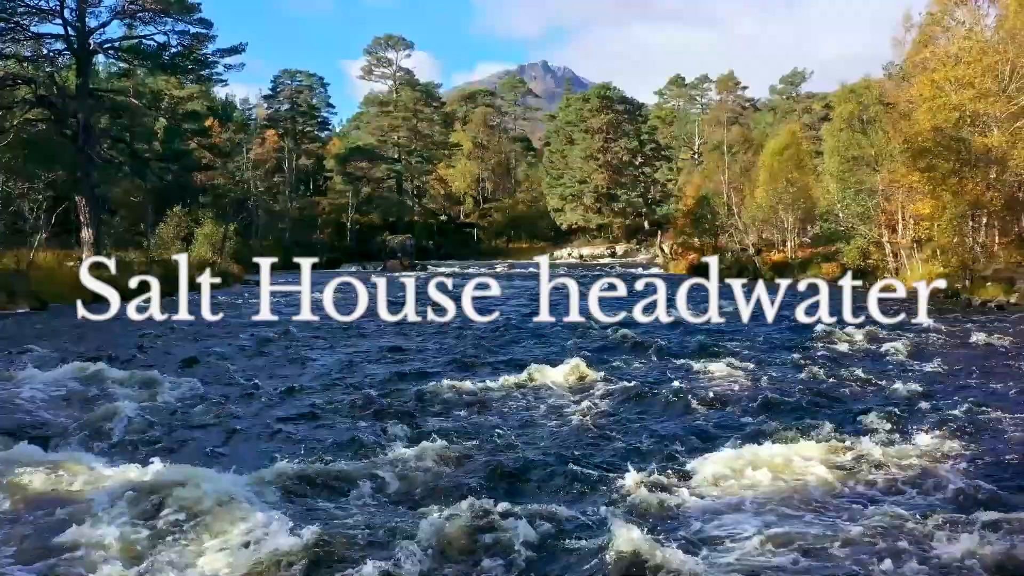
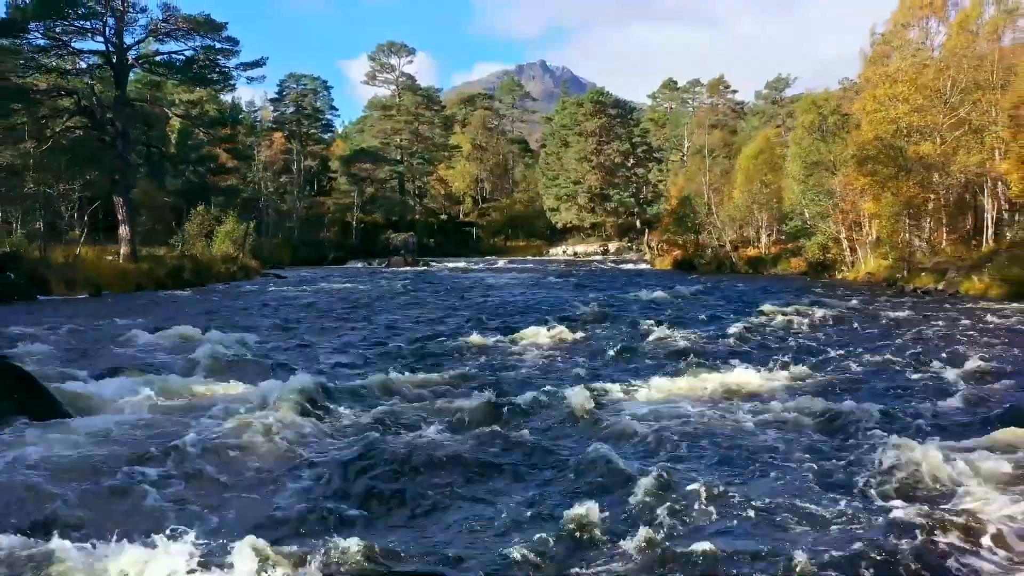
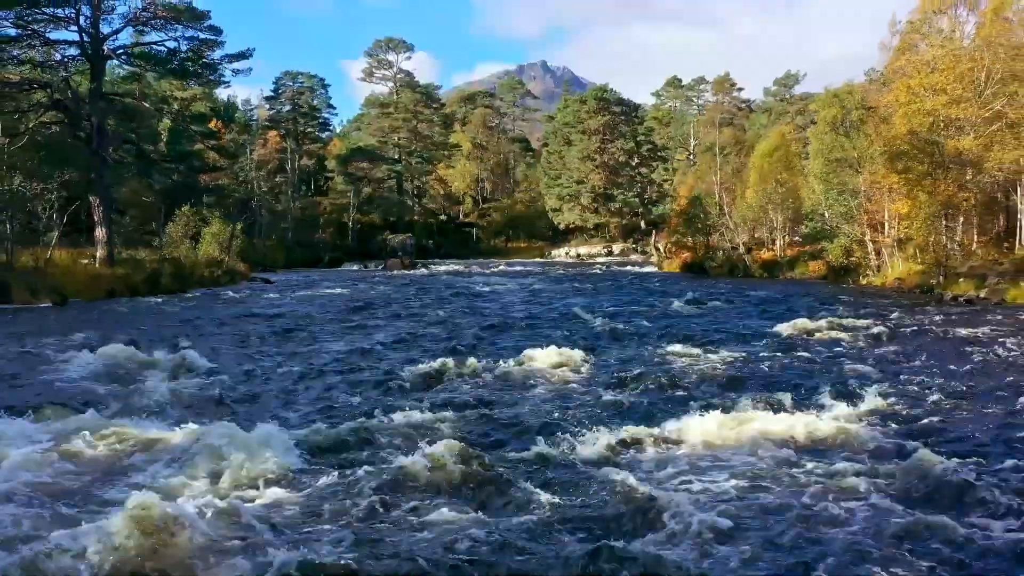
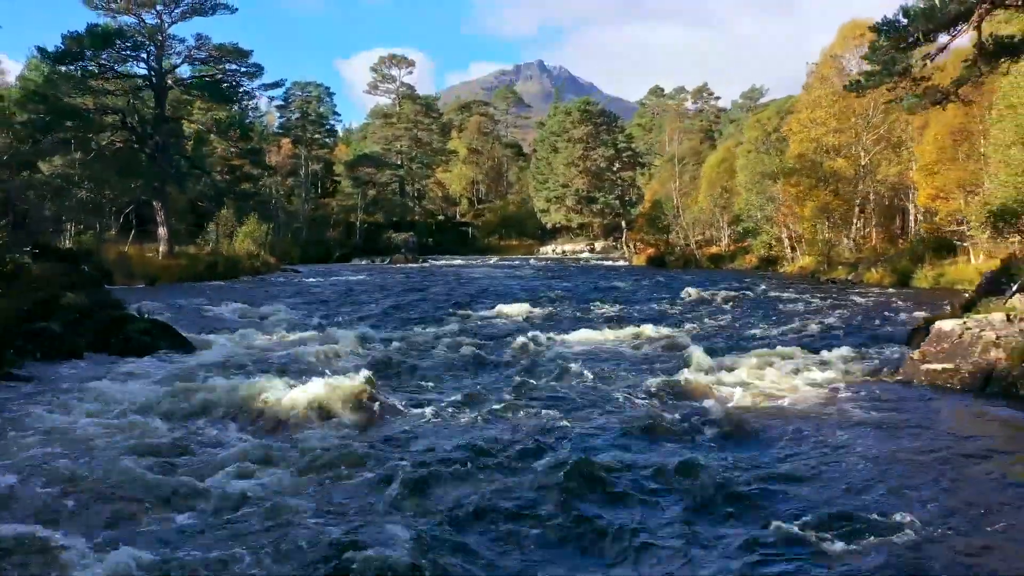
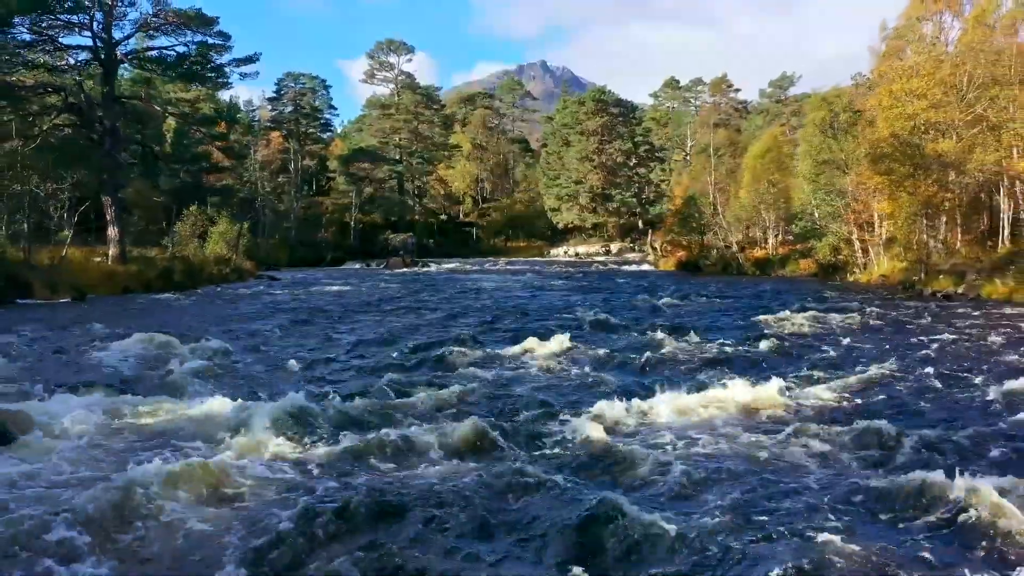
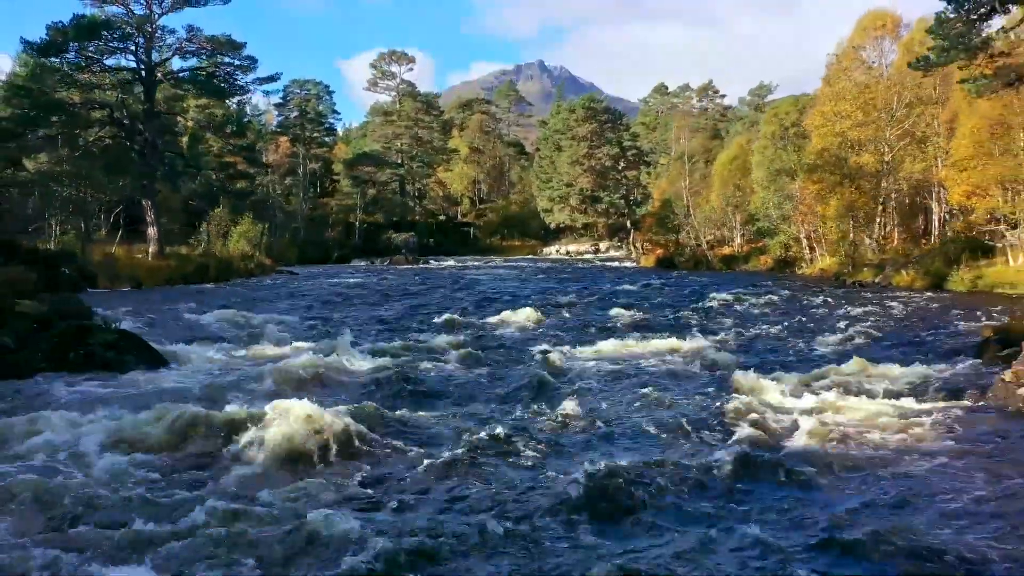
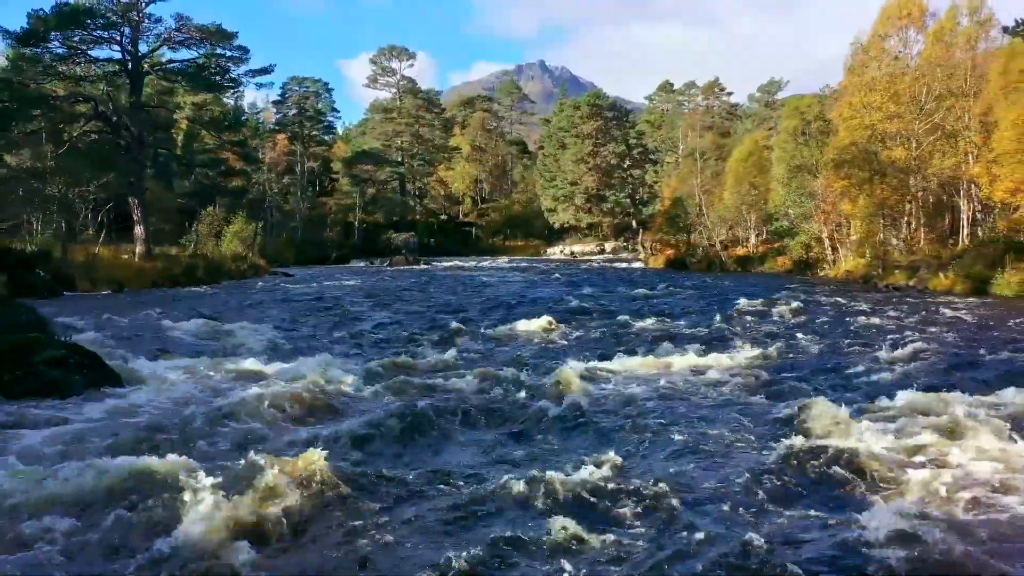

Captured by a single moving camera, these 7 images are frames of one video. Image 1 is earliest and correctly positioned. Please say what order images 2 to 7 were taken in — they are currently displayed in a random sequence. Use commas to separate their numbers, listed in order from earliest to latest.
3, 5, 2, 7, 6, 4
